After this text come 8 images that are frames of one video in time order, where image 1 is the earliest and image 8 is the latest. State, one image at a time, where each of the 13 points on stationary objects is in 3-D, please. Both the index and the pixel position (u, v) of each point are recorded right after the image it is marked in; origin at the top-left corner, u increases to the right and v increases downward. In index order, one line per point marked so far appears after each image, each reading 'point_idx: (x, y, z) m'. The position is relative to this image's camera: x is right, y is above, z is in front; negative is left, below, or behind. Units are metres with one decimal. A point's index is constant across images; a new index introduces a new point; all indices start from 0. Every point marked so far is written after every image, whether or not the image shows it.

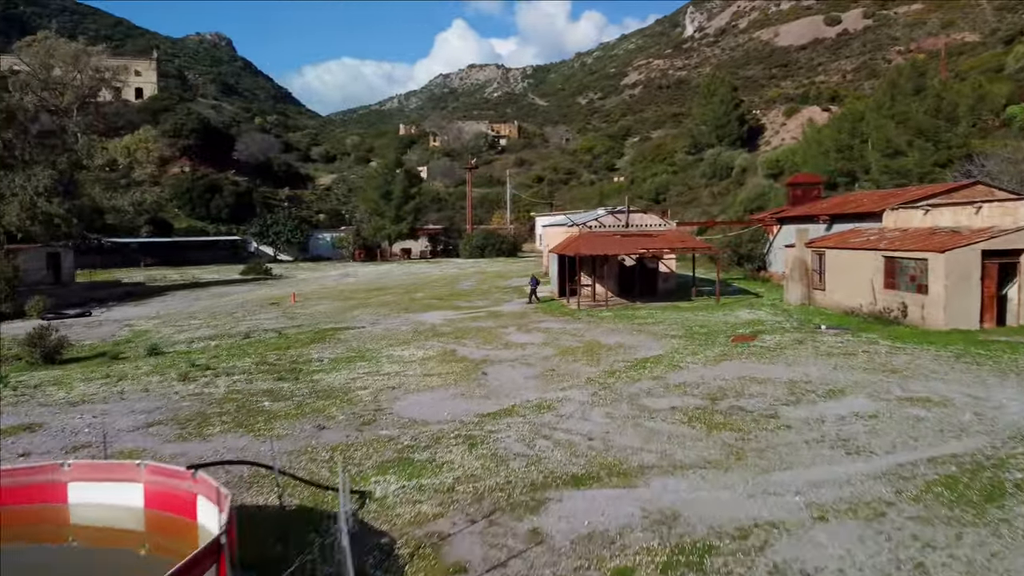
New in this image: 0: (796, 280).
0: (+5.5, +0.2, +16.0) m
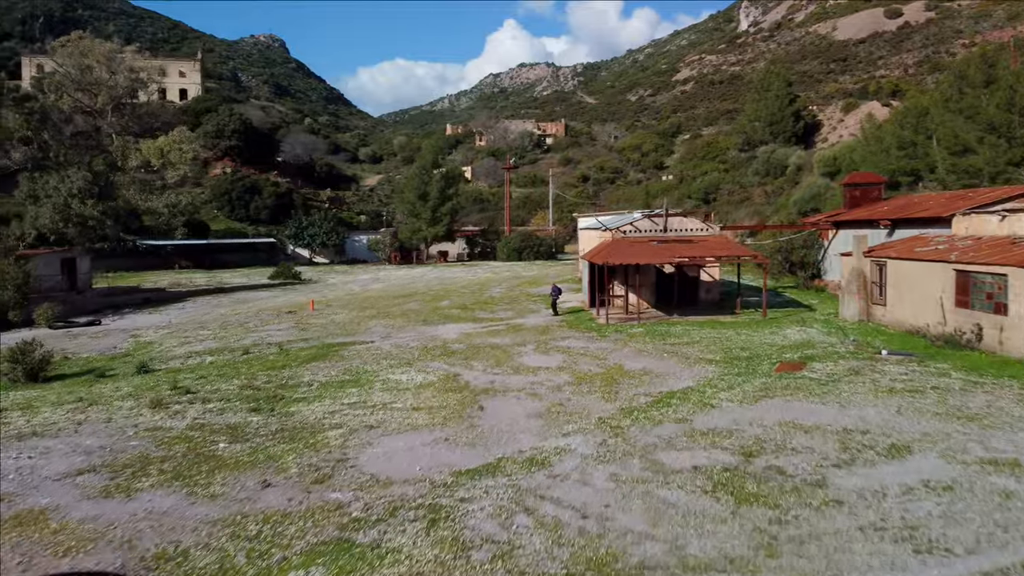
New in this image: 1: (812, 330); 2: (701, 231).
0: (+5.9, -0.1, +14.3) m
1: (+4.7, -0.7, +13.1) m
2: (+4.2, +1.2, +18.2) m
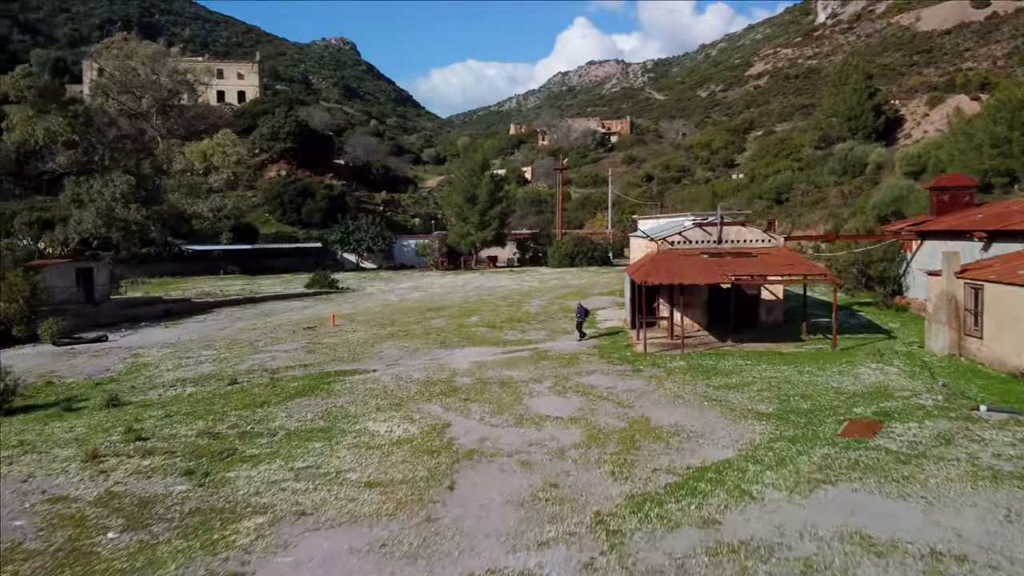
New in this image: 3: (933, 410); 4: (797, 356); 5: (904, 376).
0: (+6.2, -0.5, +11.9) m
1: (+4.9, -1.1, +10.8) m
2: (+4.8, +0.9, +15.9) m
3: (+4.4, -1.3, +8.6) m
4: (+4.2, -1.0, +12.2) m
5: (+4.9, -1.1, +10.4) m
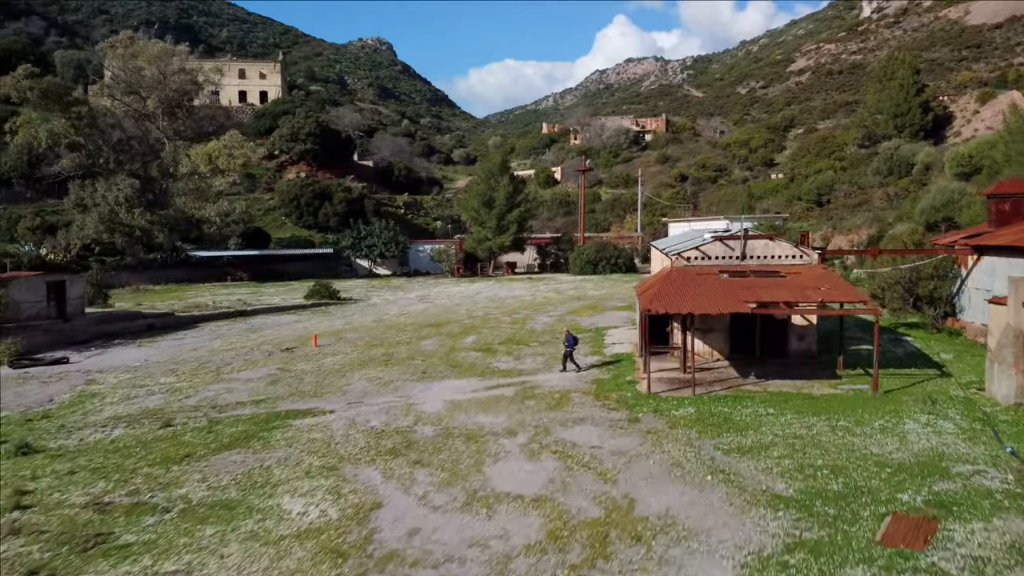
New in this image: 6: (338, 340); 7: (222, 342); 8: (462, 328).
0: (+5.9, -0.9, +9.8) m
1: (+4.5, -1.5, +8.7) m
2: (+4.7, +0.5, +13.9) m
3: (+3.9, -1.7, +6.6) m
4: (+3.9, -1.4, +10.2) m
5: (+4.5, -1.5, +8.3) m
6: (-3.7, -1.1, +17.6) m
7: (-6.4, -1.2, +18.2) m
8: (-1.1, -0.9, +18.6) m
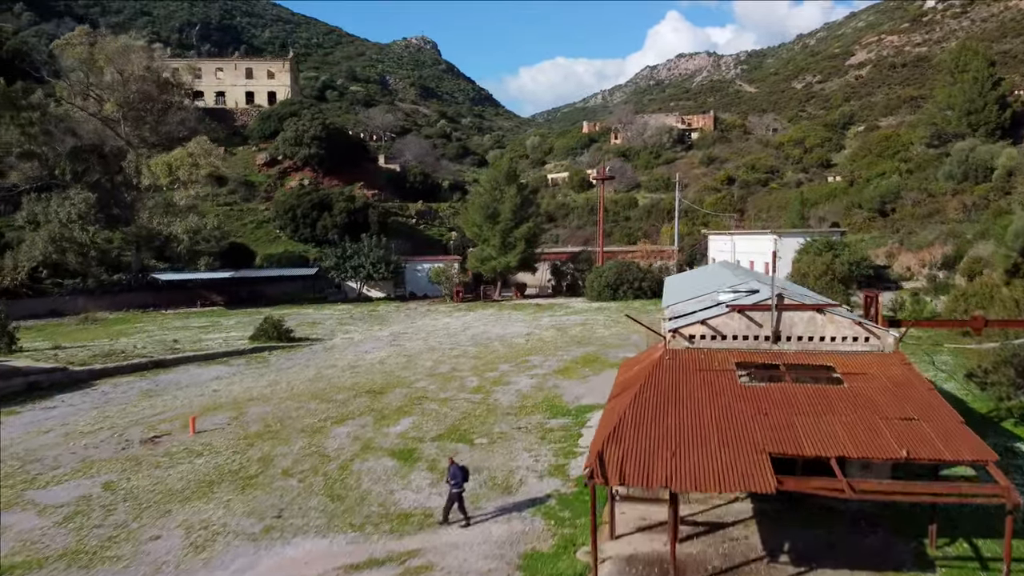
0: (+4.6, -1.9, +4.9) m
1: (+3.2, -2.5, +3.9) m
2: (+3.7, -0.6, +9.0) m
3: (+2.5, -2.7, +1.9) m
4: (+2.7, -2.4, +5.4) m
5: (+3.2, -2.5, +3.5) m
6: (-4.4, -2.1, +13.3) m
7: (-7.1, -2.2, +14.1) m
8: (-1.8, -1.9, +14.2) m
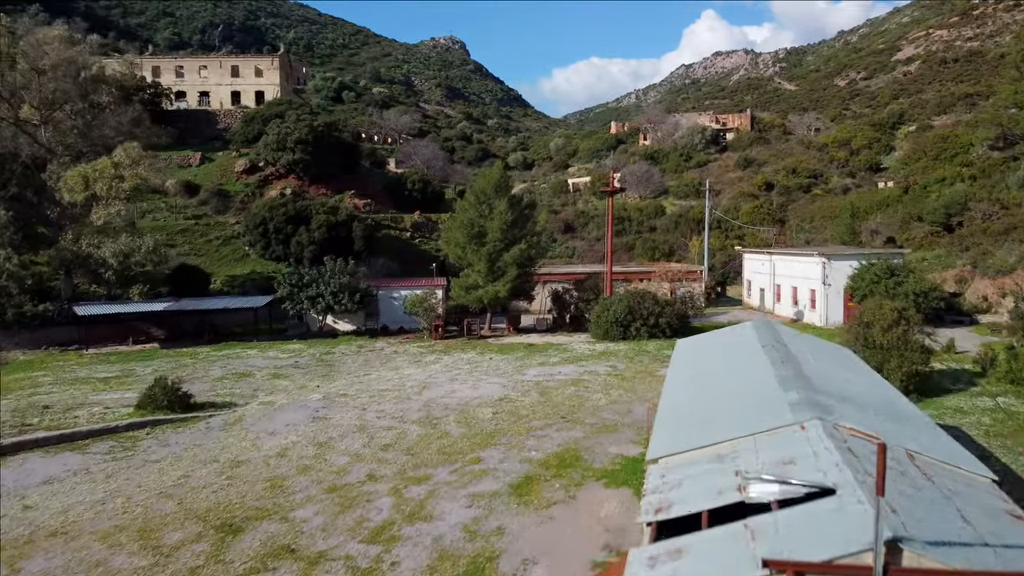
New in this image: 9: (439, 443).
0: (+3.3, -2.9, -0.2) m
1: (+1.9, -3.5, -1.1) m
2: (+2.6, -1.6, +3.9) m
3: (+1.0, -3.7, -3.2) m
4: (+1.4, -3.4, +0.4) m
5: (+1.8, -3.6, -1.5) m
6: (-5.4, -3.1, +8.6) m
7: (-8.0, -3.2, +9.4) m
8: (-2.7, -2.9, +9.3) m
9: (-1.0, -2.5, +13.3) m
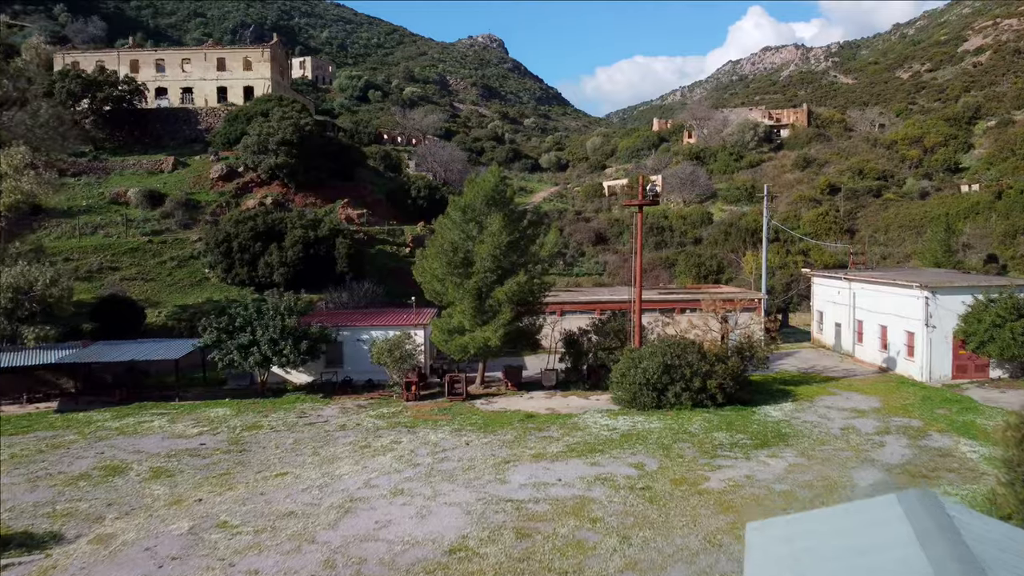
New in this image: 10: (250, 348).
0: (+2.0, -3.9, -6.2) m
1: (+0.5, -4.5, -7.1) m
2: (+1.5, -2.6, -2.0) m
3: (-0.5, -4.7, -9.1) m
4: (+0.1, -4.4, -5.5) m
5: (+0.4, -4.5, -7.5) m
6: (-6.3, -4.1, +3.0) m
7: (-8.8, -4.1, +4.0) m
8: (-3.6, -3.9, +3.6) m
9: (-1.6, -3.5, +7.5) m
10: (-5.8, -1.3, +19.4) m
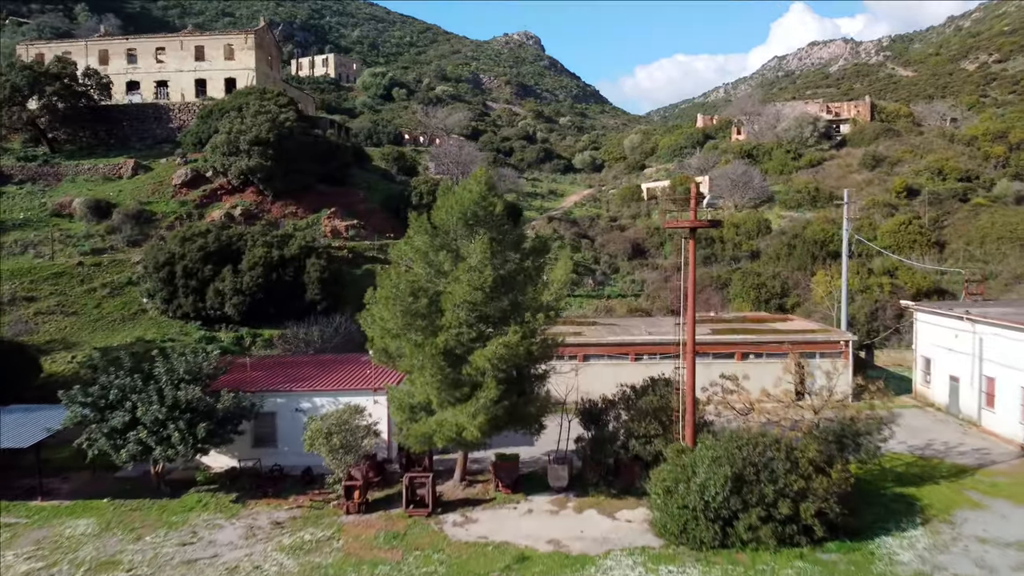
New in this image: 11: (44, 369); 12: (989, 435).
0: (+0.7, -4.8, -11.9) m
1: (-0.8, -5.4, -12.7) m
2: (+0.4, -3.4, -7.7) m
3: (-1.9, -5.6, -14.6) m
4: (-1.2, -5.3, -11.1) m
5: (-0.9, -5.4, -13.1) m
6: (-7.1, -4.9, -2.3) m
7: (-9.6, -5.0, -1.2) m
8: (-4.4, -4.8, -1.8) m
9: (-2.3, -4.4, +2.0) m
10: (-5.9, -2.2, +14.0) m
11: (-10.2, -1.7, +18.7) m
12: (+9.4, -2.9, +16.5) m
